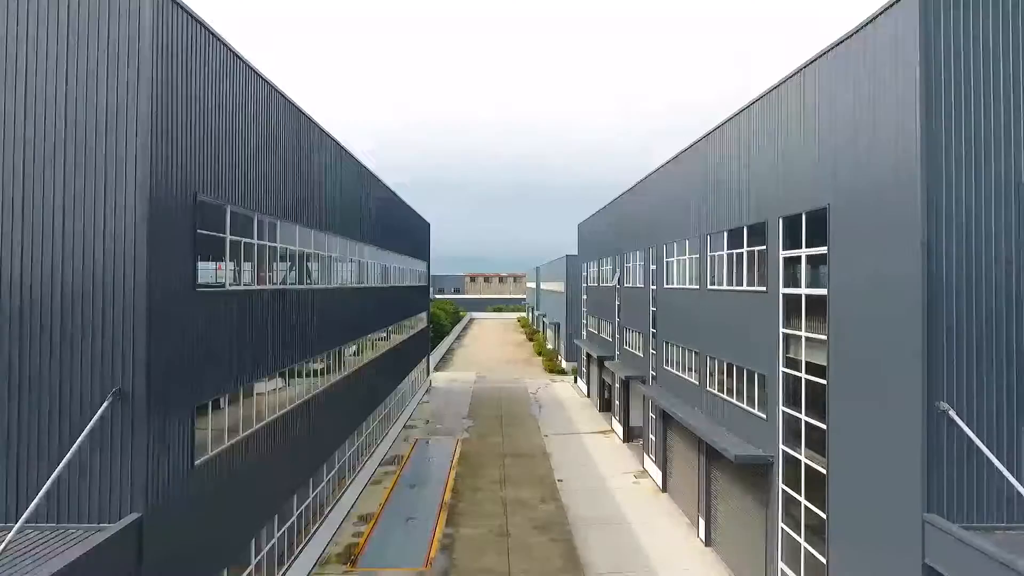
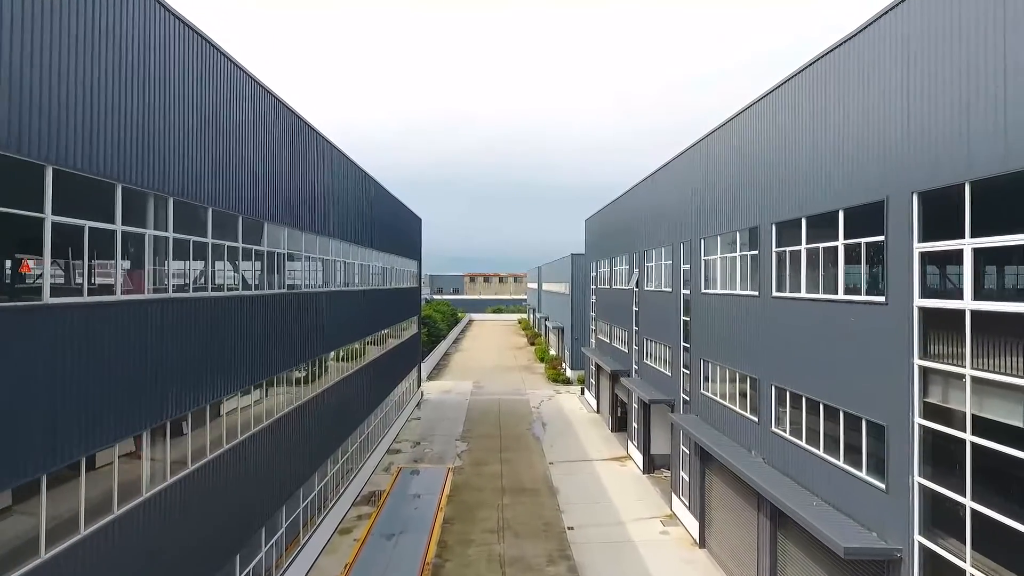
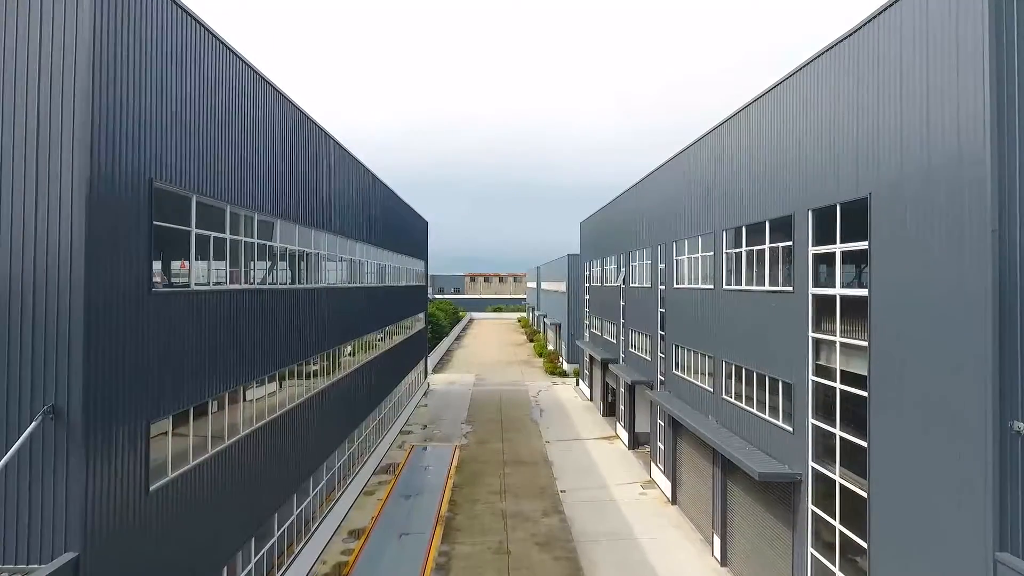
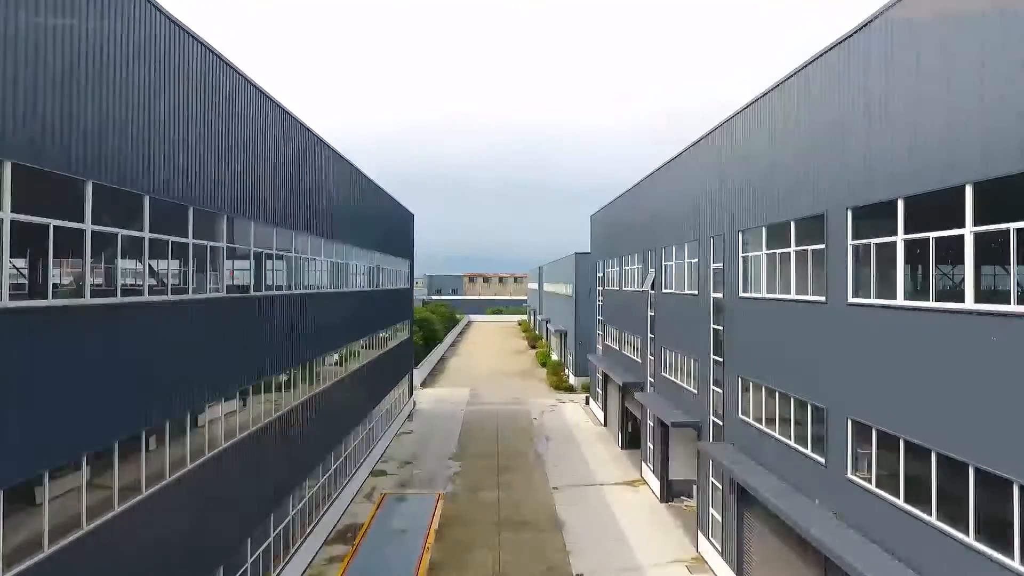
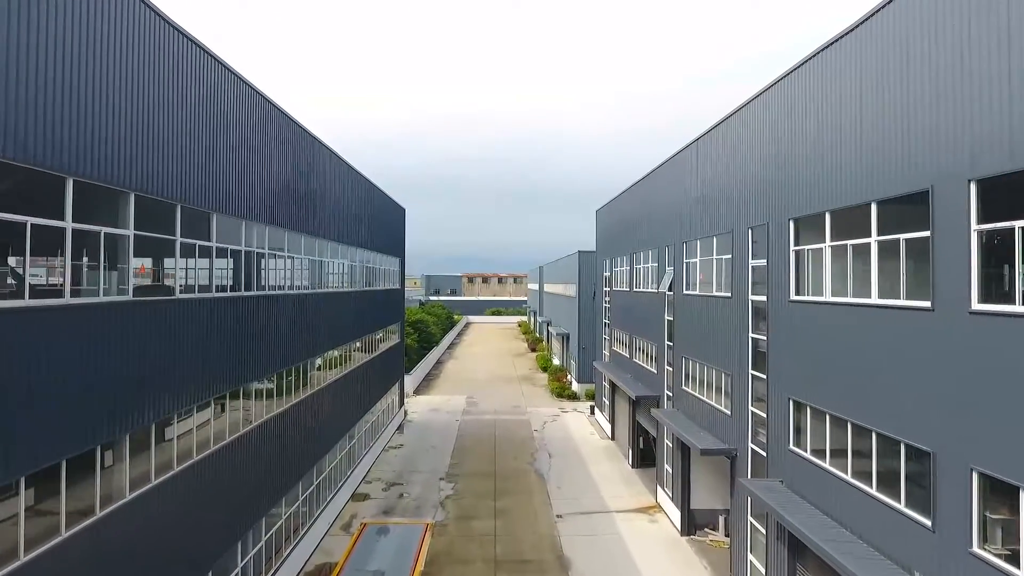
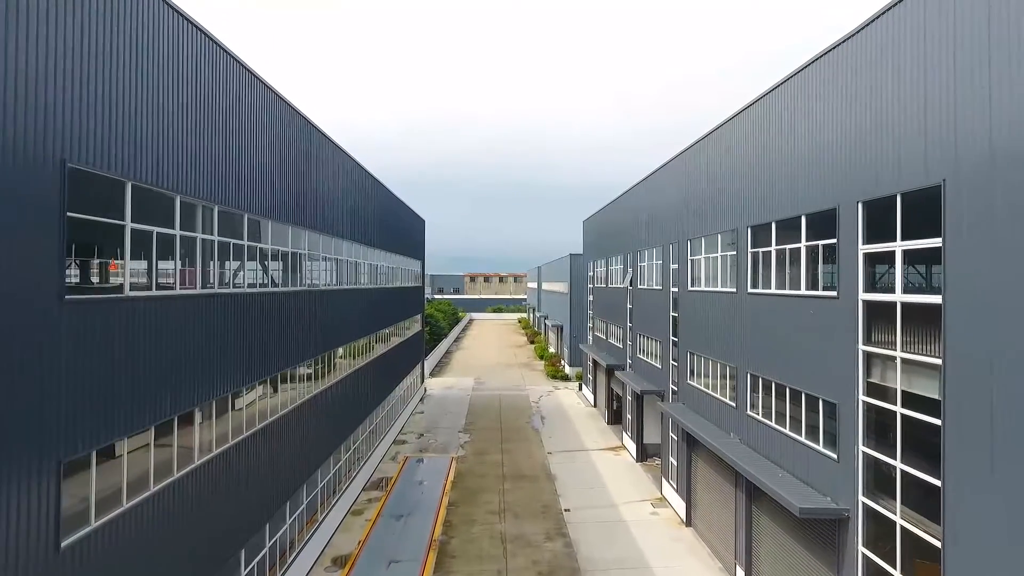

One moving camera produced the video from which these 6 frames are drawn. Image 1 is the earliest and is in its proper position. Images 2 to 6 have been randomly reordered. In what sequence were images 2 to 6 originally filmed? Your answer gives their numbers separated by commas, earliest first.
3, 6, 2, 4, 5
